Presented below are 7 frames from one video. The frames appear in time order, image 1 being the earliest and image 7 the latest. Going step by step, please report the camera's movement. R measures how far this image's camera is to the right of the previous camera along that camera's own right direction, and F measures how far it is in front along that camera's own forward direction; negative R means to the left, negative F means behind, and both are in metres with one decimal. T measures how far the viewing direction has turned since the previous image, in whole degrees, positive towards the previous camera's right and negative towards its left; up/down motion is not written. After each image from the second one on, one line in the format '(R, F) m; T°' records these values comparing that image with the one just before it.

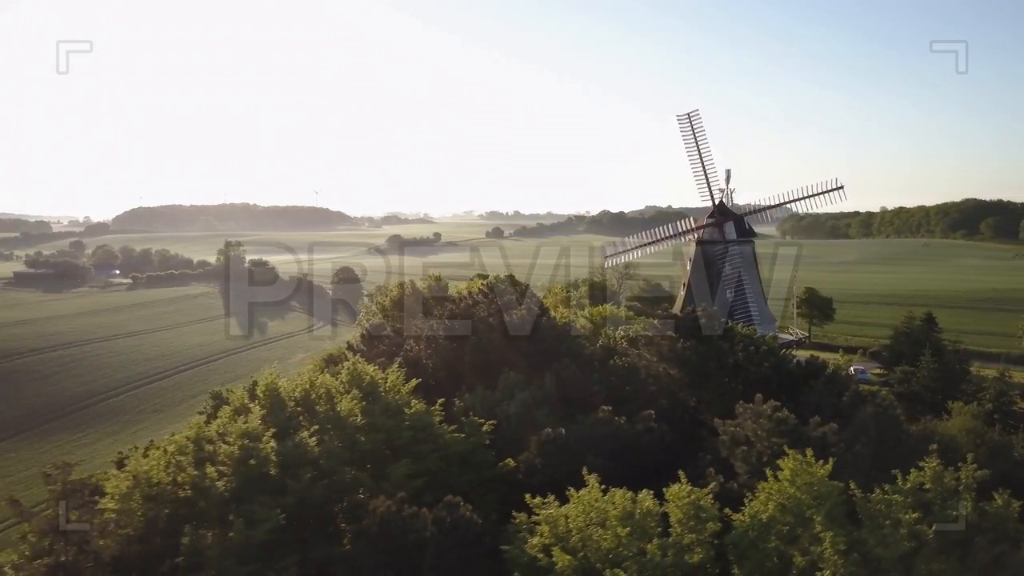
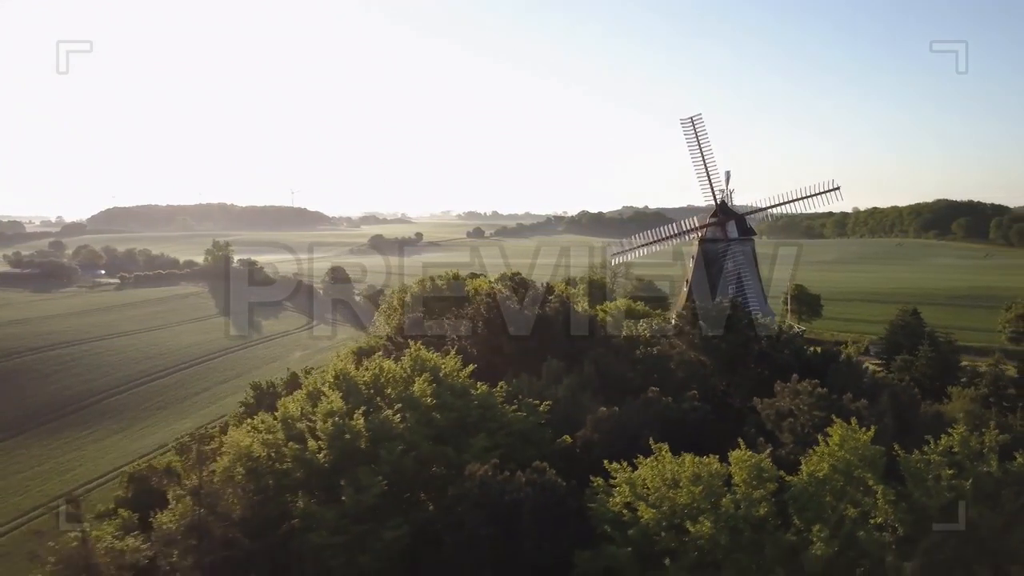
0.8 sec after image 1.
(-1.5, -1.2) m; +2°
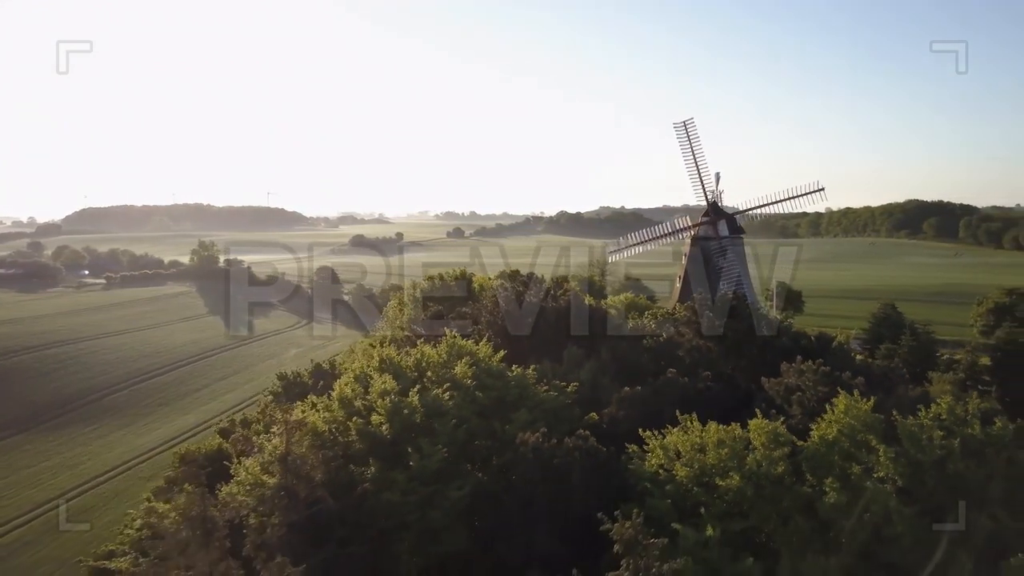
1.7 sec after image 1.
(-1.1, -1.5) m; +2°
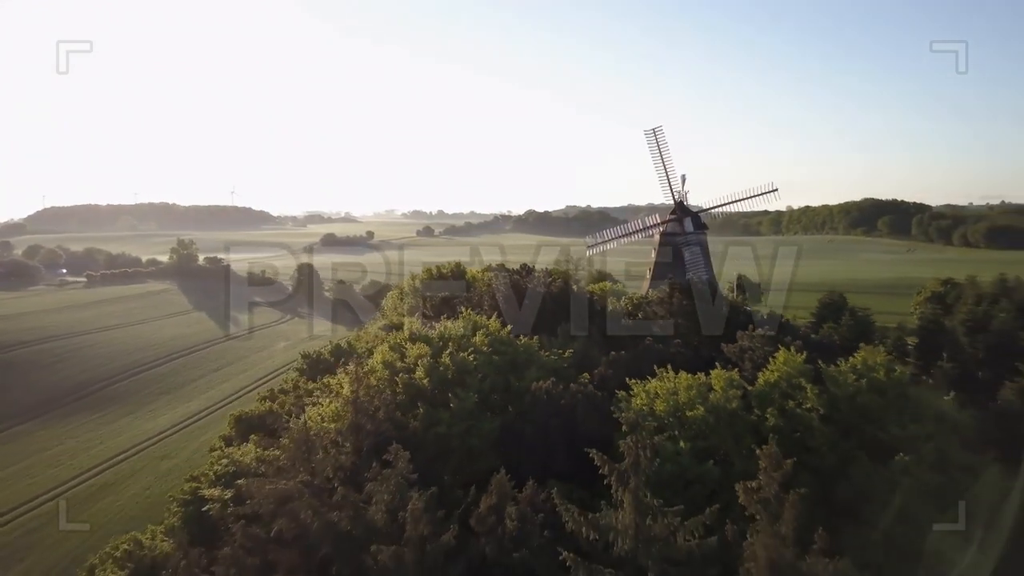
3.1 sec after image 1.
(-1.0, -3.6) m; +2°
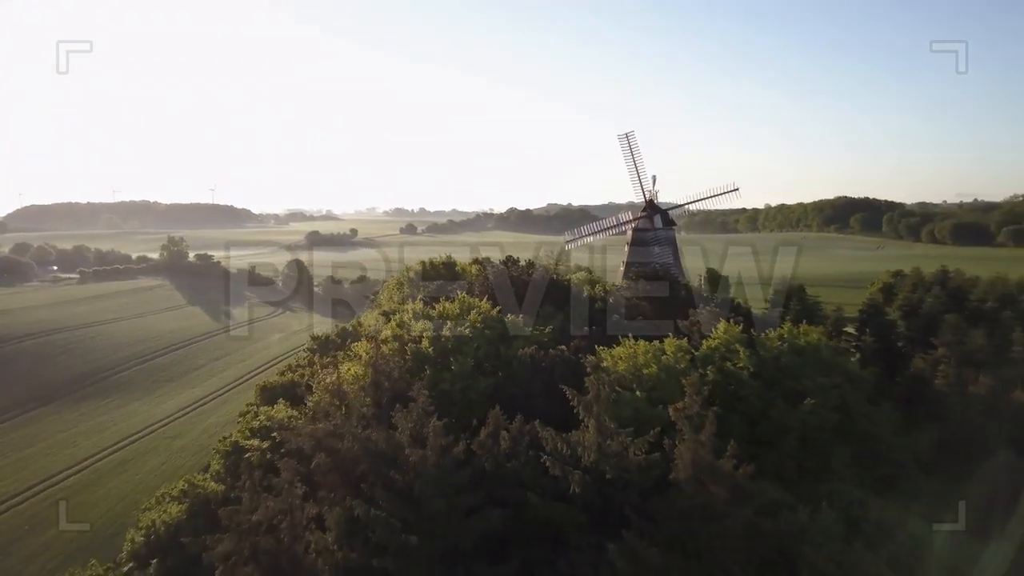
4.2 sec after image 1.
(-0.2, -3.6) m; +1°
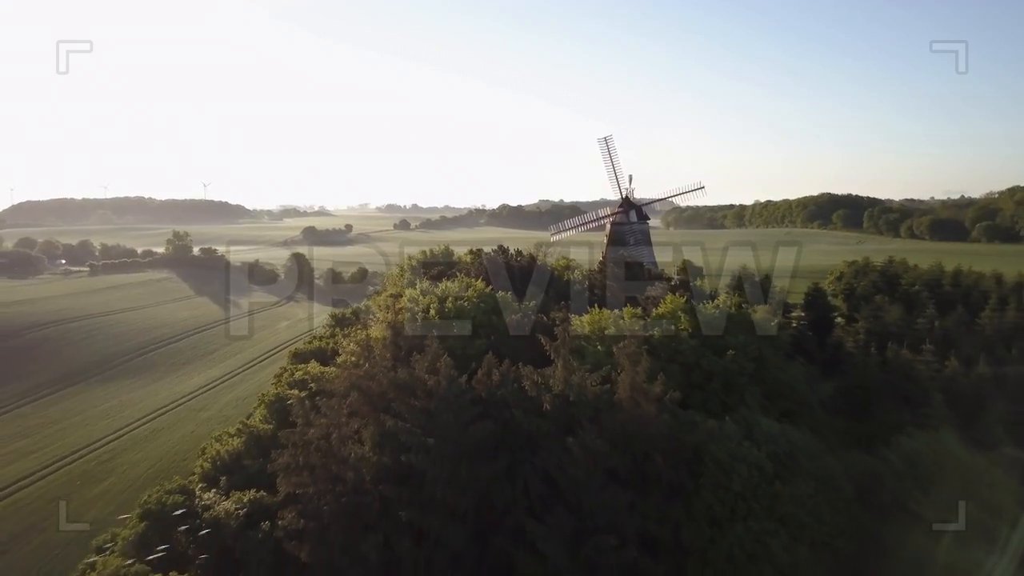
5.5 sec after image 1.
(+0.1, -5.0) m; +1°
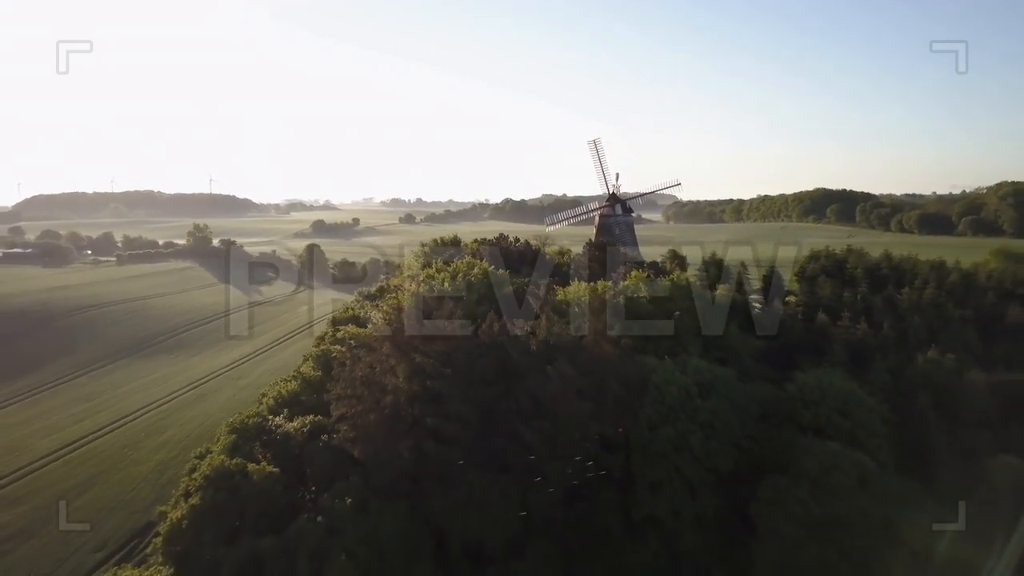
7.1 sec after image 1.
(+0.2, -6.5) m; 0°
